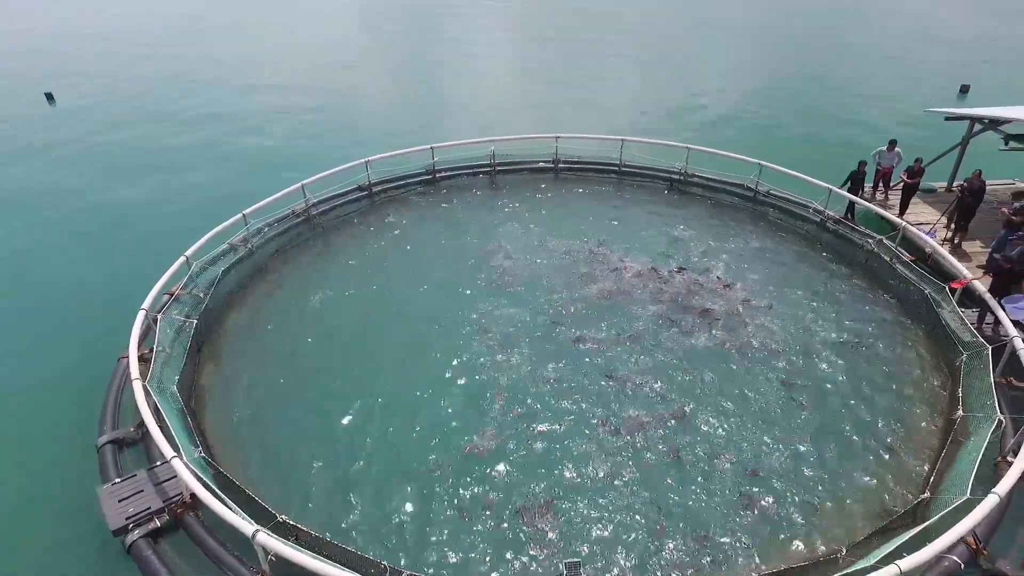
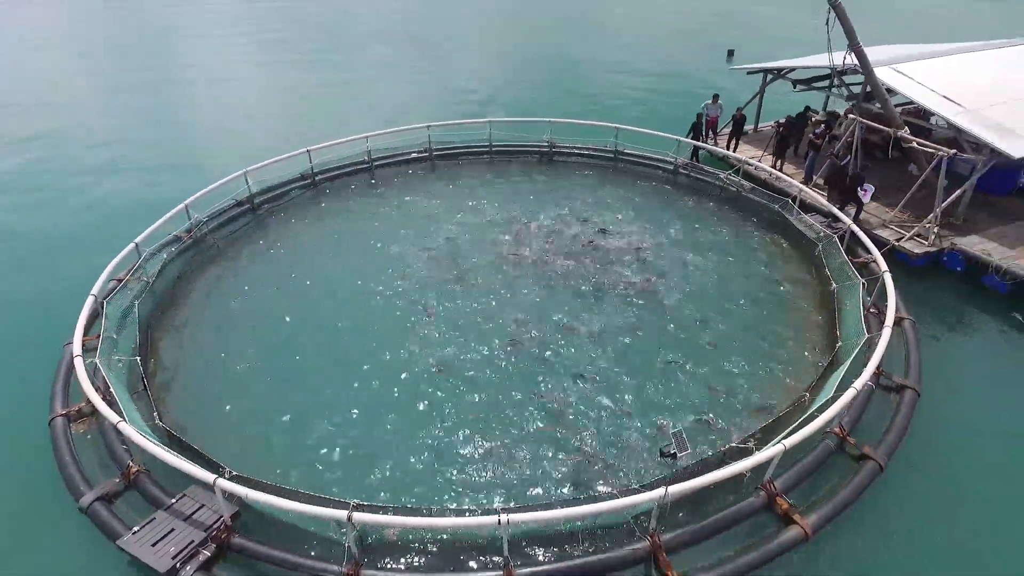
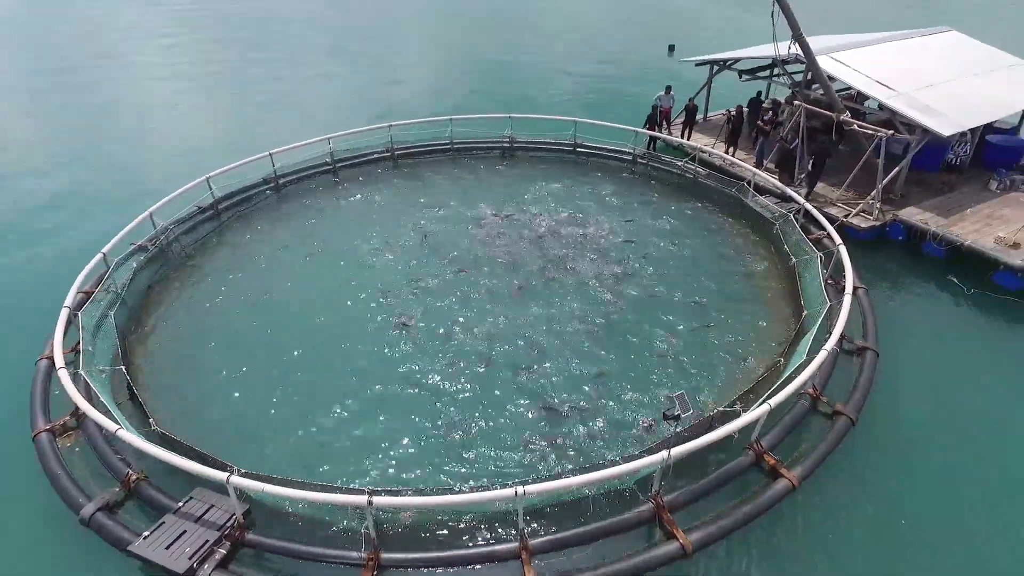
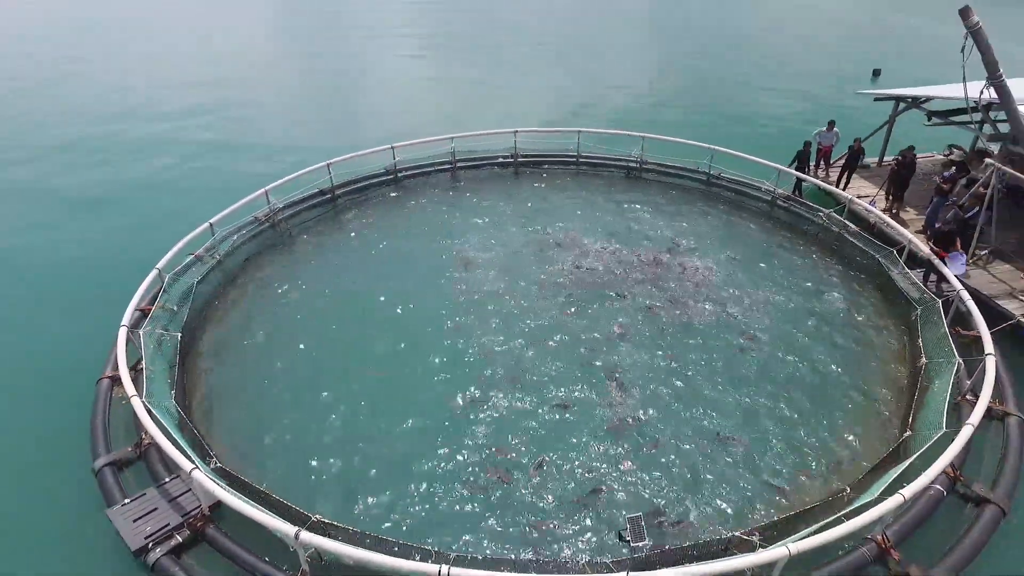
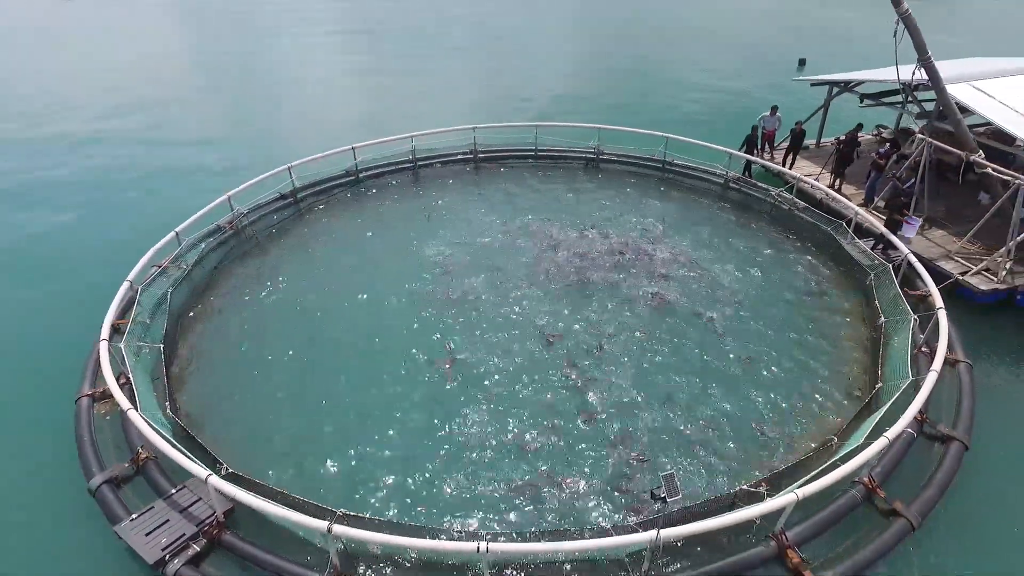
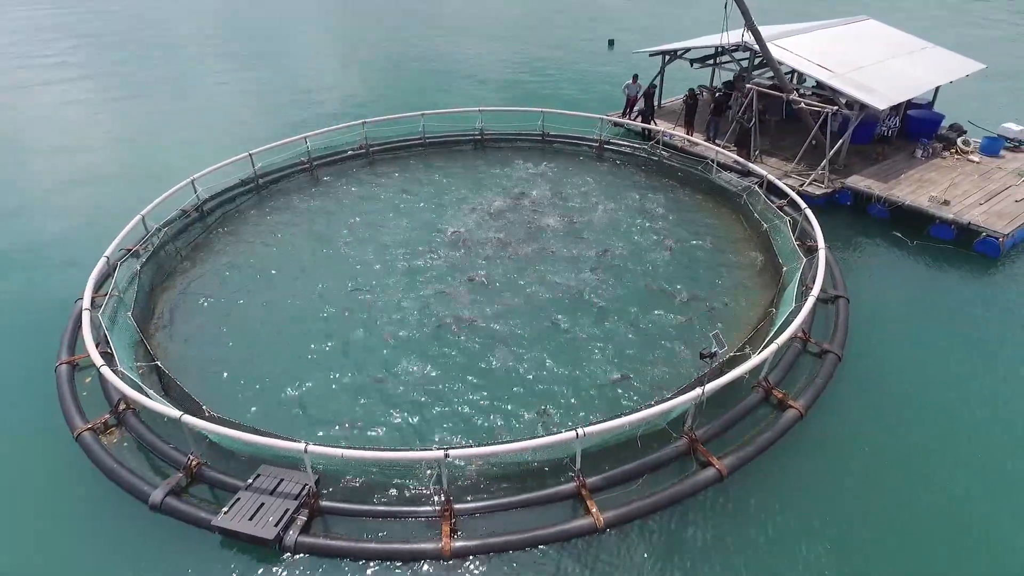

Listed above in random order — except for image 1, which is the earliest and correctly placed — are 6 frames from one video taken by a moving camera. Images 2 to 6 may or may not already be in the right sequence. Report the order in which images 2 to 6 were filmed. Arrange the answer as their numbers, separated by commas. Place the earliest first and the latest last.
4, 5, 2, 3, 6
